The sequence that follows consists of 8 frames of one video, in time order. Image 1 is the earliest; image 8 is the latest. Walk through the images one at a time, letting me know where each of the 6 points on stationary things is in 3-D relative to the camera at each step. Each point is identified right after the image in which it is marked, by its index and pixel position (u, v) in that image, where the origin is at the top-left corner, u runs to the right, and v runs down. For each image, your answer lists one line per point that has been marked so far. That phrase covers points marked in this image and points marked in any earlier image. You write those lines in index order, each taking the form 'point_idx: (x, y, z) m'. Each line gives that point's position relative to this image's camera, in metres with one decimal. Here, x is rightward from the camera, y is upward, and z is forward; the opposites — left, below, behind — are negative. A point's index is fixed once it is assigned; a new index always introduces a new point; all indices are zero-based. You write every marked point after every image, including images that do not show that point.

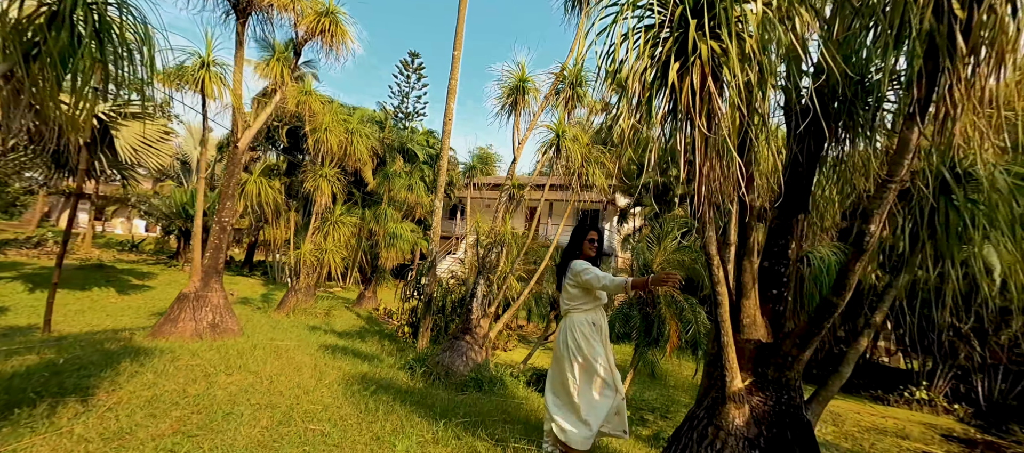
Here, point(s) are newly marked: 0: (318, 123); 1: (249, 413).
0: (-4.5, +2.4, +9.8) m
1: (-1.9, -1.4, +3.1) m
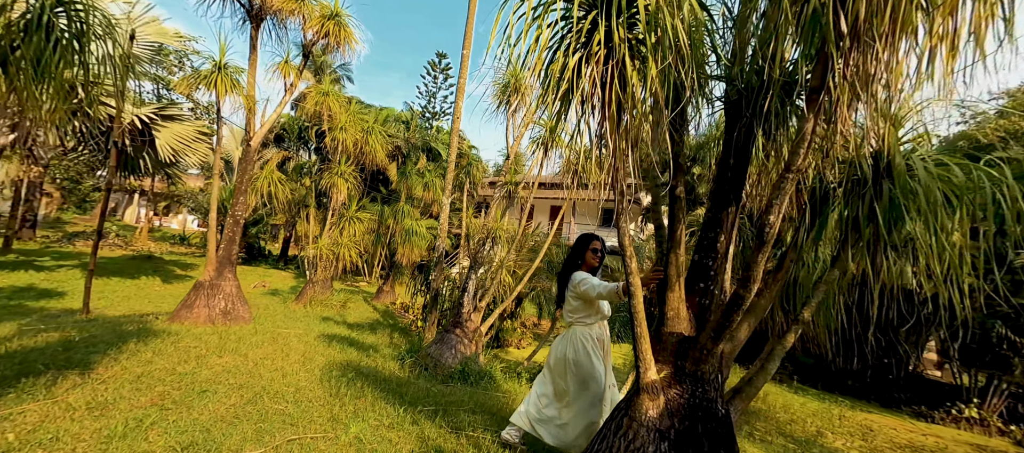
0: (-4.2, +2.5, +10.2) m
1: (-2.3, -1.3, +3.3) m
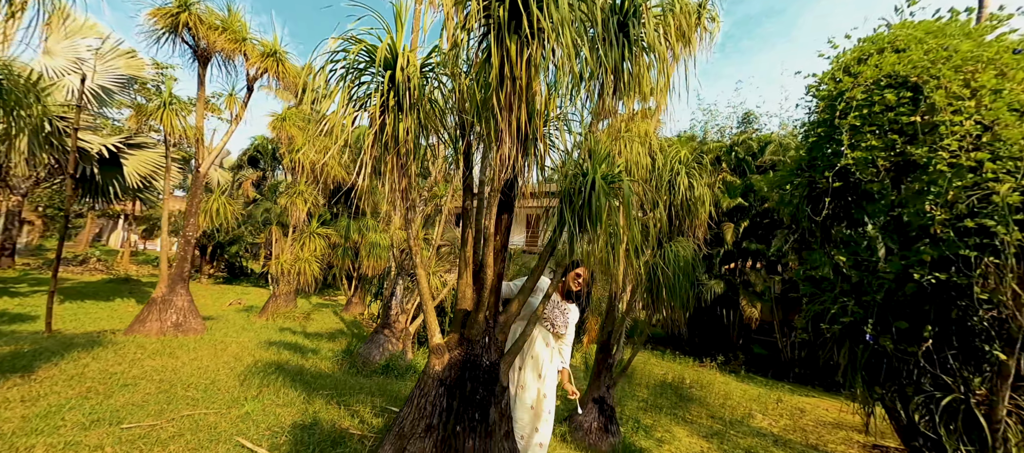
0: (-5.6, +2.1, +10.9) m
1: (-3.4, -1.5, +3.9) m
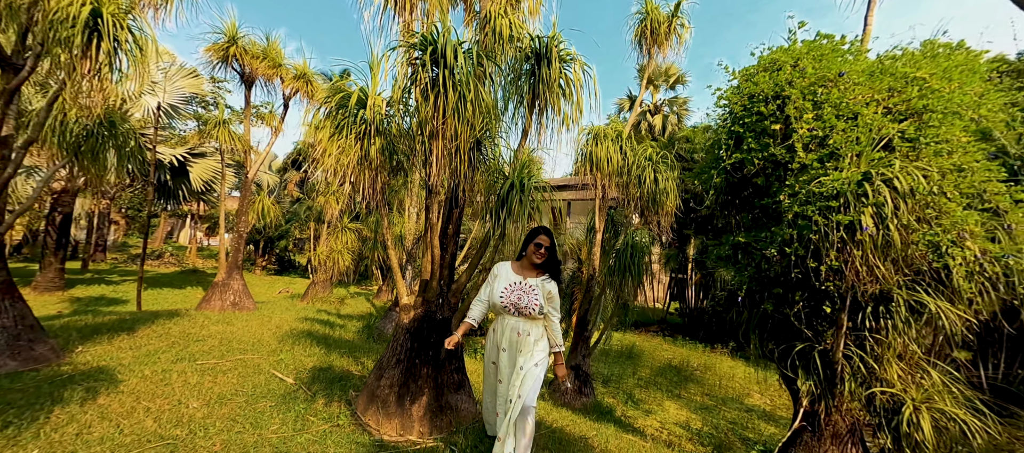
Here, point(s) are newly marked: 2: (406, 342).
0: (-5.4, +2.2, +12.3) m
1: (-3.8, -1.4, +5.3) m
2: (-0.9, -1.0, +3.7) m
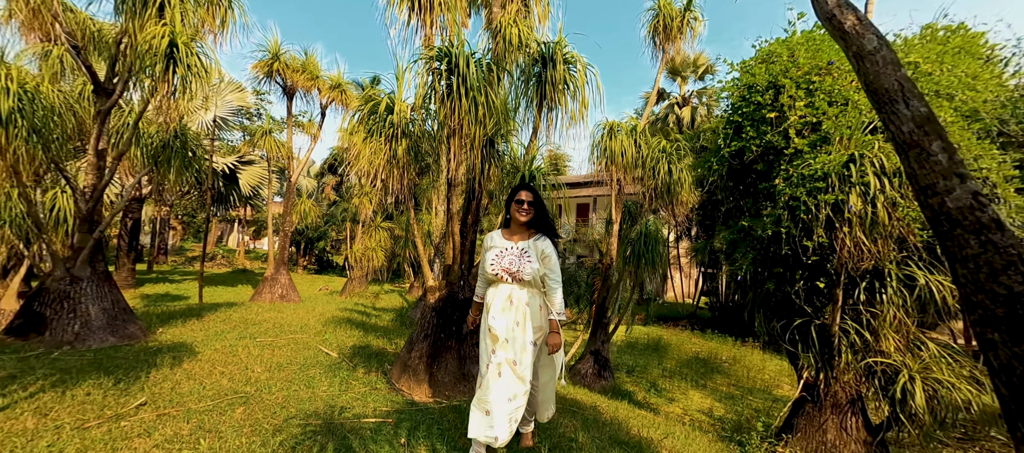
0: (-4.7, +2.3, +13.1) m
1: (-3.5, -1.4, +6.0) m
2: (-0.8, -0.9, +4.2) m
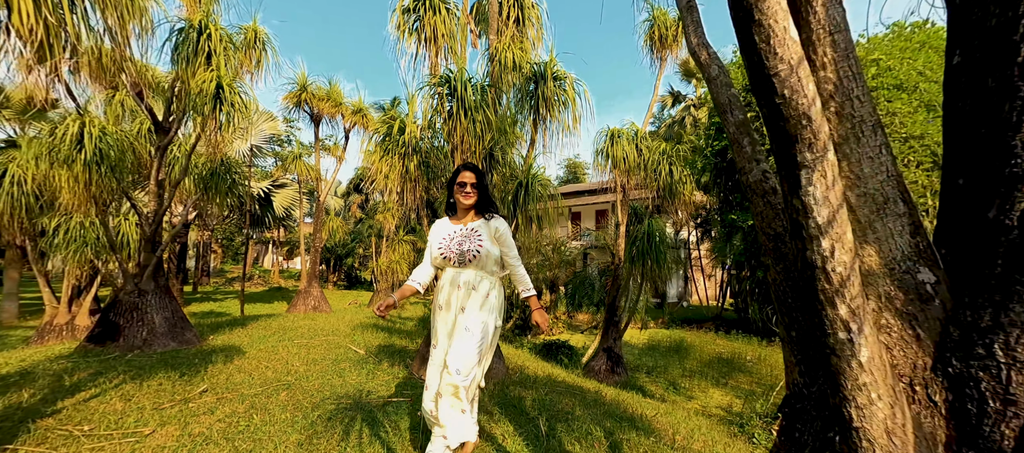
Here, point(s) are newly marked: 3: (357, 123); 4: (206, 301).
0: (-4.2, +1.8, +13.9) m
1: (-3.3, -1.6, +6.6) m
2: (-0.7, -1.0, +4.7) m
3: (-3.9, +2.6, +10.6) m
4: (-10.9, -2.7, +15.0) m
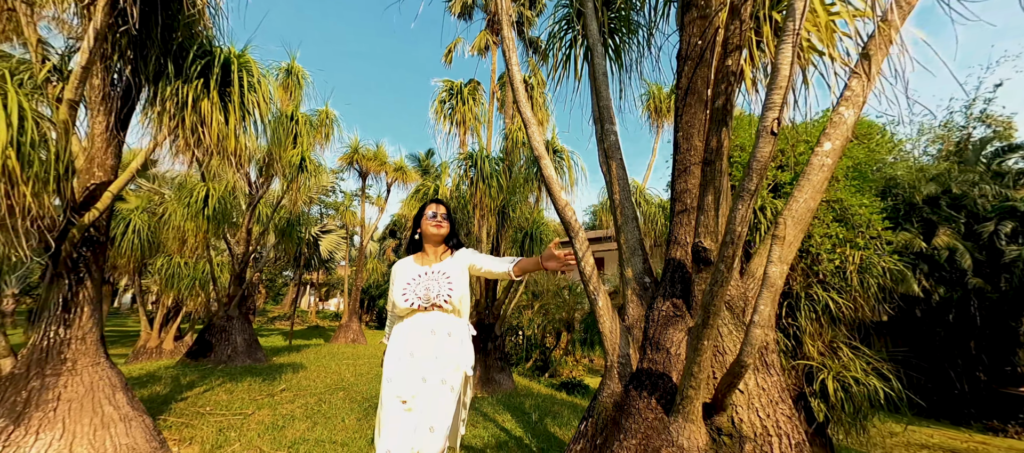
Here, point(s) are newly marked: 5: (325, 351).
0: (-3.5, +0.2, +15.4) m
1: (-3.0, -2.4, +7.7) m
2: (-0.6, -1.6, +5.7) m
3: (-3.3, +1.4, +12.2) m
4: (-10.1, -4.3, +16.5) m
5: (-3.6, -2.4, +8.1) m
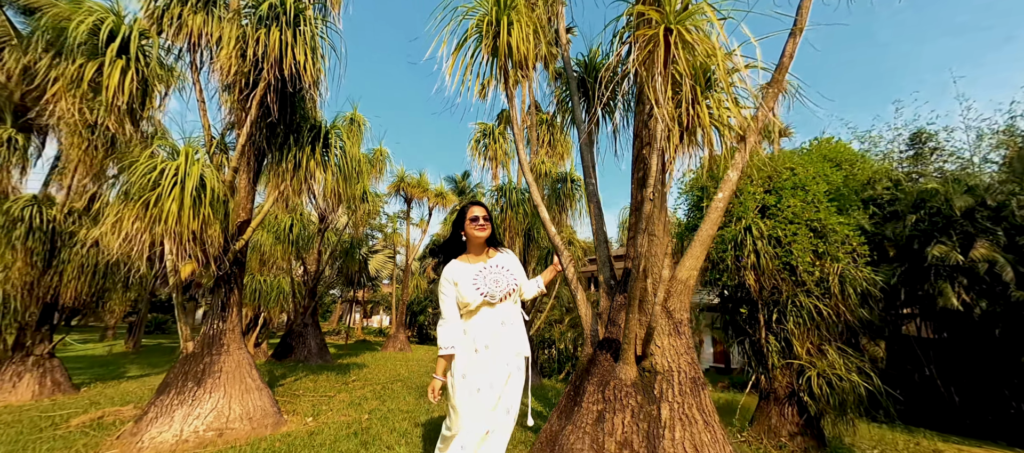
0: (-2.2, -0.6, +16.6) m
1: (-2.4, -2.8, +8.9) m
2: (-0.1, -1.9, +6.7) m
3: (-2.4, +0.7, +13.6) m
4: (-8.7, -5.2, +18.1) m
5: (-3.0, -2.9, +9.3) m
